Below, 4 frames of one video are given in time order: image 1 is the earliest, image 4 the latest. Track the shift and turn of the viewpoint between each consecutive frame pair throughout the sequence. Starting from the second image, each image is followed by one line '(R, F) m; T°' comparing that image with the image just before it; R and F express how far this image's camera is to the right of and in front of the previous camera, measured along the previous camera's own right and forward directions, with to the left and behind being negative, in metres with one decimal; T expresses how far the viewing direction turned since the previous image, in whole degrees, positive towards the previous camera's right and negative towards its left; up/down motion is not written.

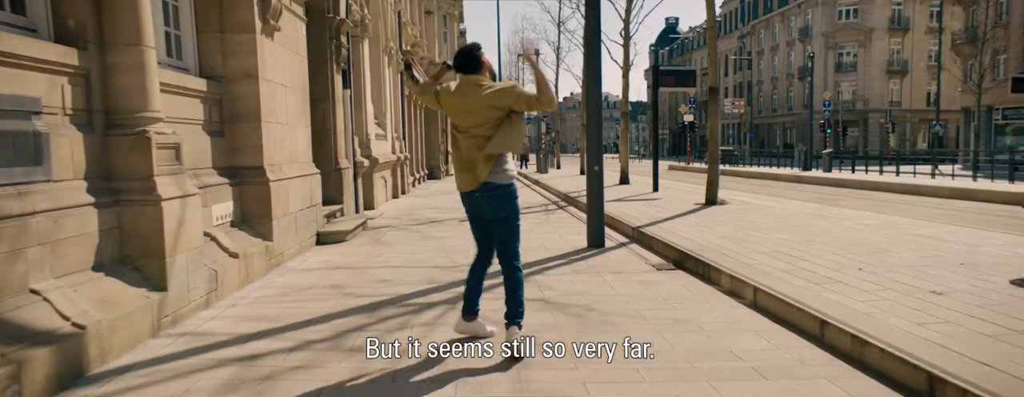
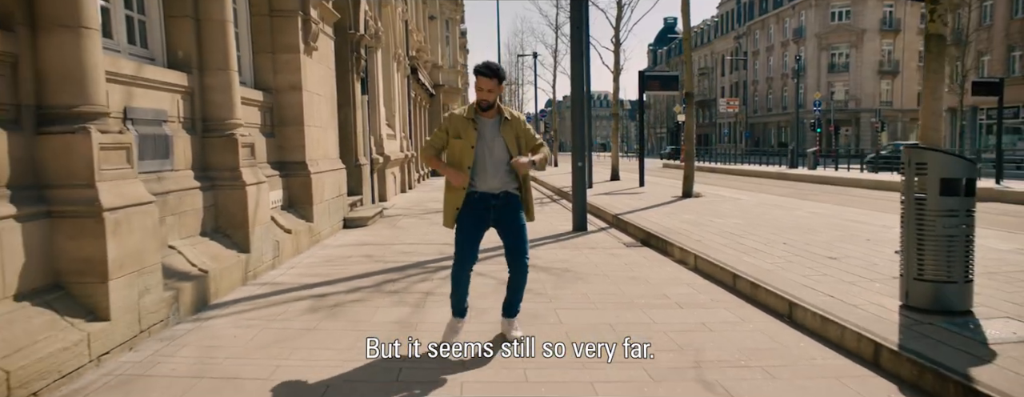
(+0.1, -1.5) m; 0°
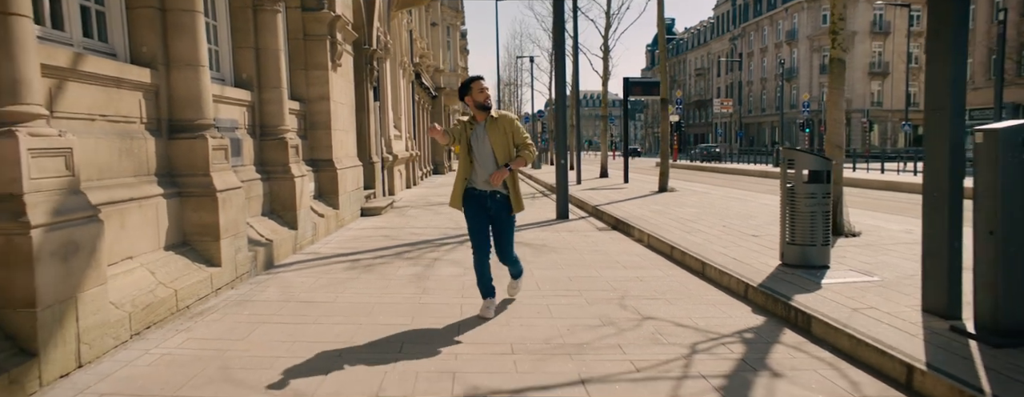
(+0.1, -1.7) m; 0°
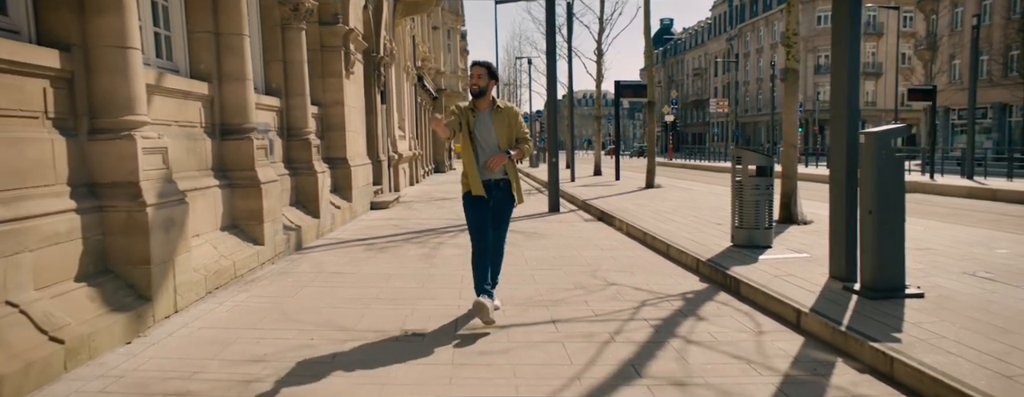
(+0.1, -1.2) m; 0°
